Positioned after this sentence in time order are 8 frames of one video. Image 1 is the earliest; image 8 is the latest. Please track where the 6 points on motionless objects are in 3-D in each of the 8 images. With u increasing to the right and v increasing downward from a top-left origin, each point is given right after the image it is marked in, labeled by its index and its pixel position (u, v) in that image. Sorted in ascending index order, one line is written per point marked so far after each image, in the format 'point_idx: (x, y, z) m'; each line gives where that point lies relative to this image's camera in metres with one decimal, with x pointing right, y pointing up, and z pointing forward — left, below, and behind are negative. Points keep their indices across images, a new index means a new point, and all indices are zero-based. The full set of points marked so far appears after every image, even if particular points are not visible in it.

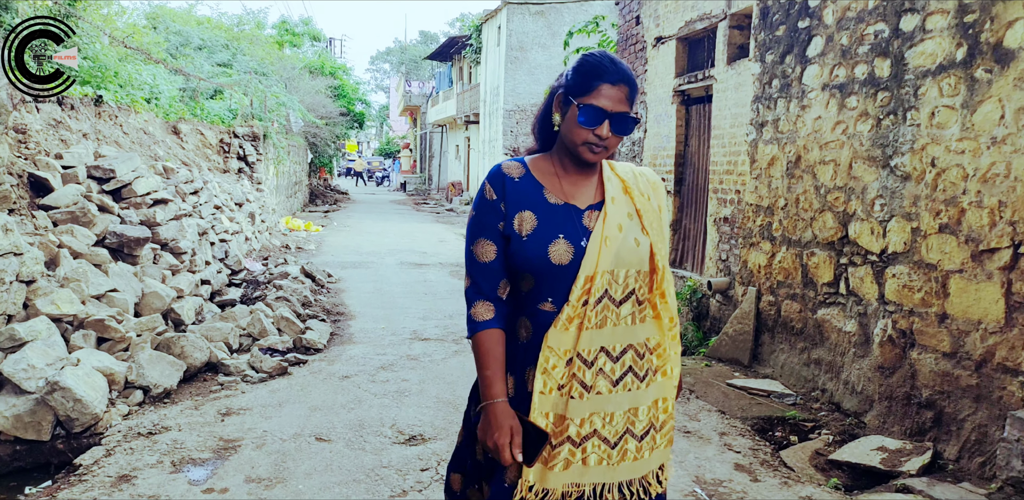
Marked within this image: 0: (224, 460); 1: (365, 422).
0: (-1.4, -1.0, +3.3) m
1: (-0.8, -0.9, +3.9) m
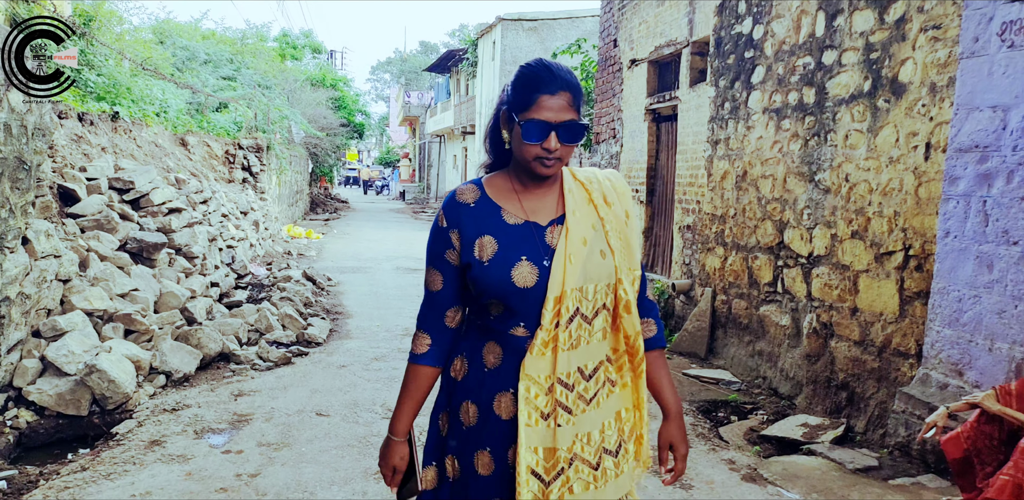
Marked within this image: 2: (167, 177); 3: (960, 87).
0: (-1.5, -1.0, +3.9) m
1: (-1.0, -1.0, +4.5) m
2: (-4.3, +0.9, +8.8) m
3: (+2.2, +0.8, +3.4) m
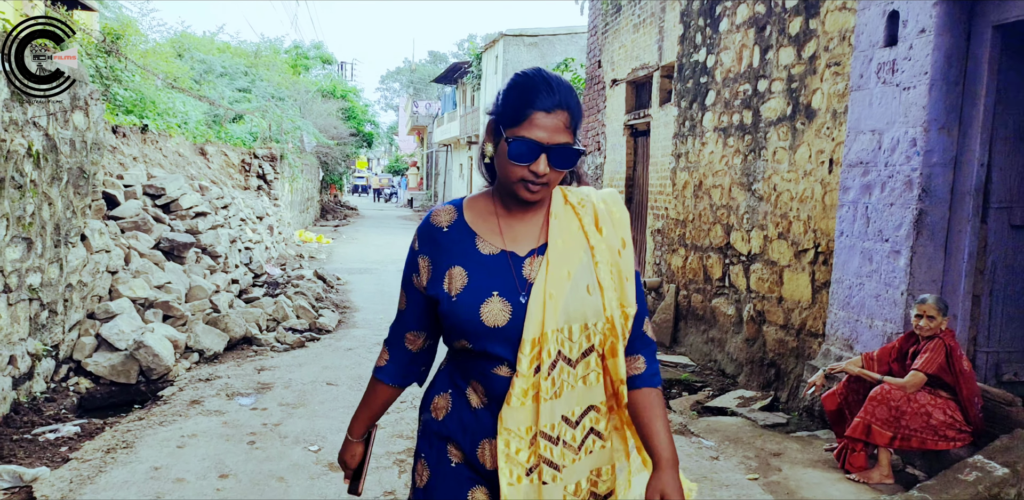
0: (-1.7, -1.0, +4.7) m
1: (-1.1, -0.9, +5.3) m
2: (-4.4, +0.9, +9.6) m
3: (+2.0, +0.8, +4.2) m
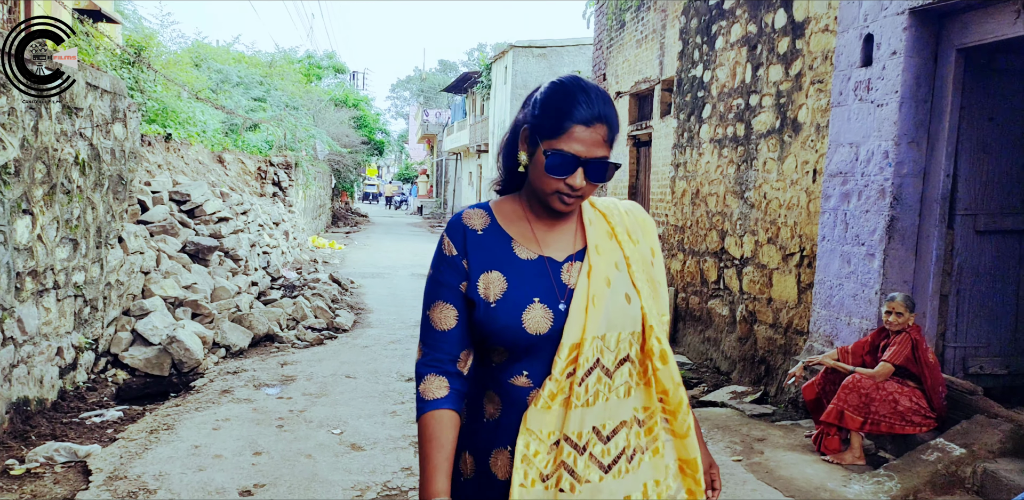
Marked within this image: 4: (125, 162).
0: (-1.6, -1.0, +5.1) m
1: (-1.1, -1.0, +5.6) m
2: (-4.2, +0.8, +10.0) m
3: (+2.1, +0.8, +4.5) m
4: (-3.2, +0.7, +5.8) m
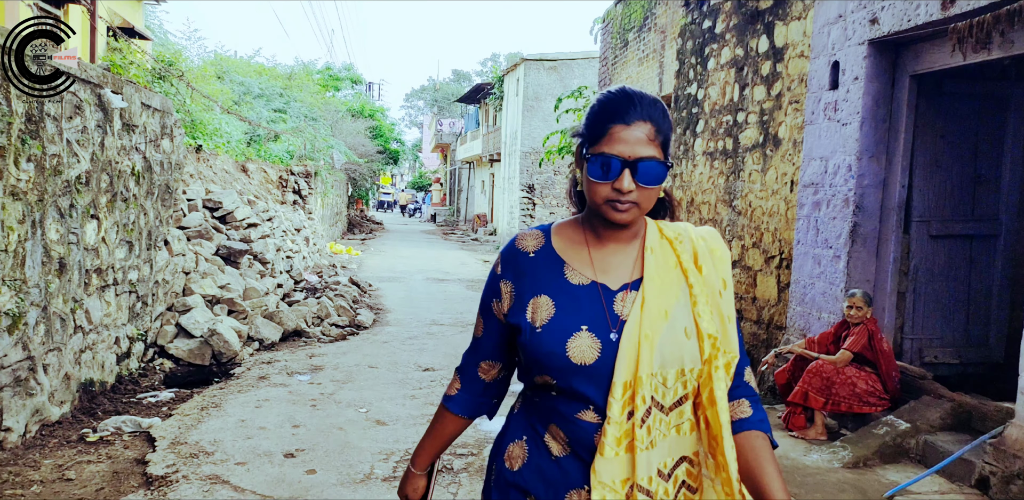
0: (-1.6, -1.0, +5.7) m
1: (-1.0, -1.0, +6.2) m
2: (-4.1, +0.8, +10.7) m
3: (+2.1, +0.8, +5.0) m
4: (-3.1, +0.7, +6.4) m
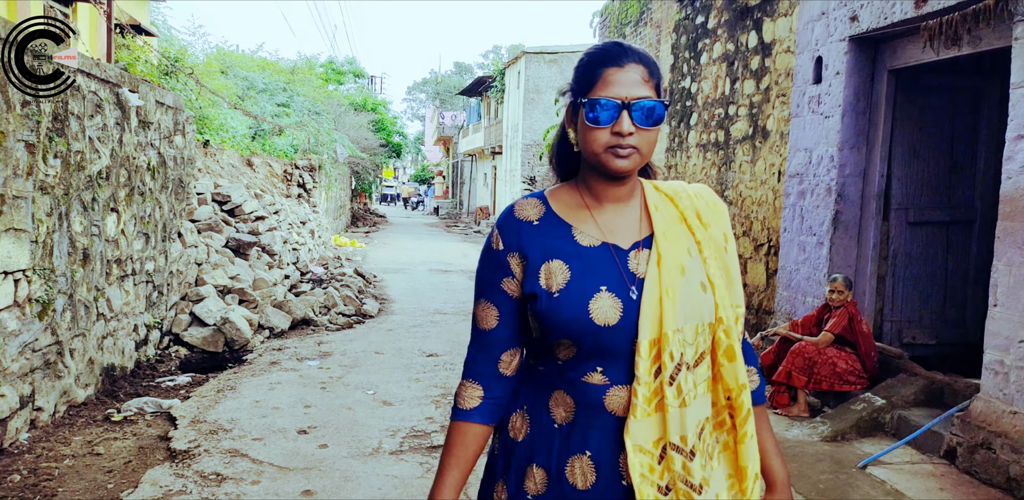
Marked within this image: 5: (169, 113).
0: (-1.6, -0.9, +5.9) m
1: (-1.0, -0.9, +6.4) m
2: (-4.1, +0.9, +10.9) m
3: (+2.1, +0.9, +5.3) m
4: (-3.1, +0.8, +6.6) m
5: (-3.0, +1.2, +6.1) m
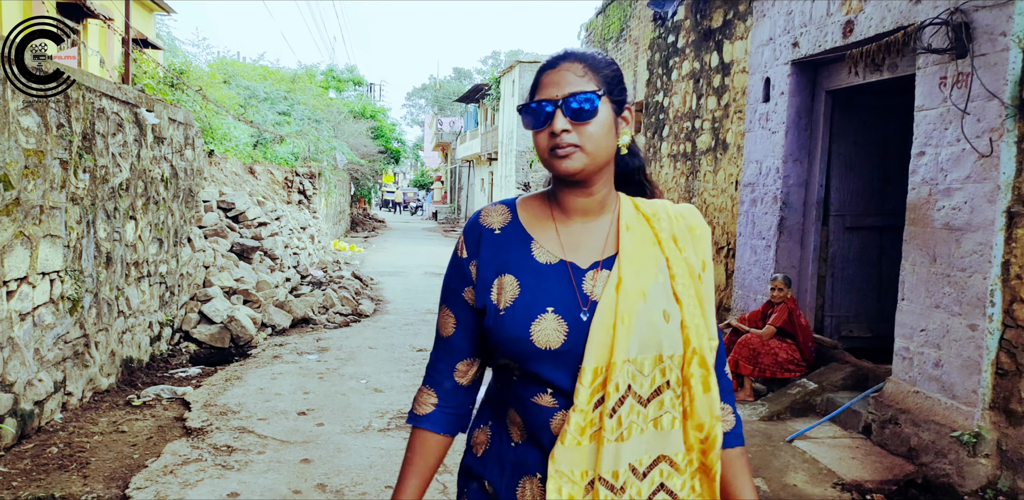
0: (-1.7, -0.9, +6.5) m
1: (-1.2, -0.9, +7.0) m
2: (-4.2, +0.8, +11.5) m
3: (+1.9, +0.8, +5.8) m
4: (-3.3, +0.7, +7.2) m
5: (-3.2, +1.2, +6.7) m
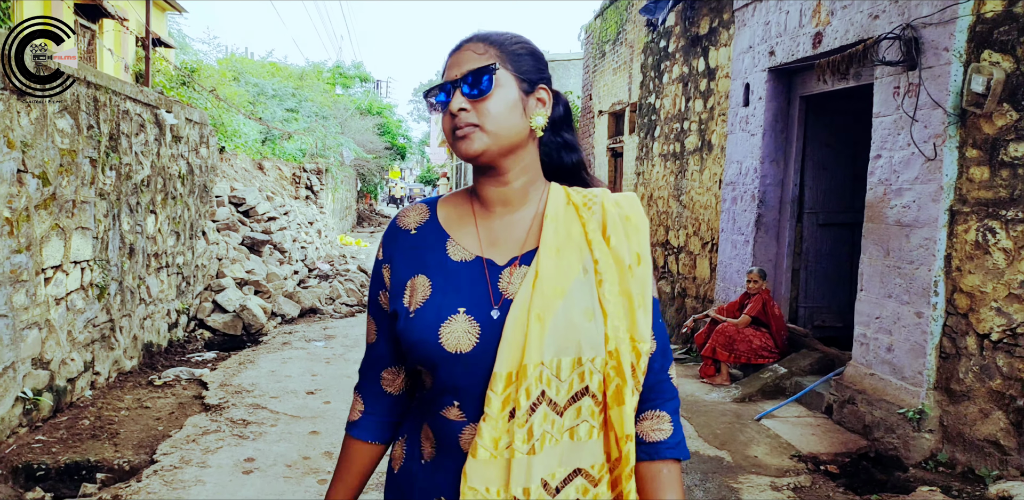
0: (-1.8, -0.9, +6.9) m
1: (-1.2, -0.9, +7.4) m
2: (-4.2, +0.9, +11.9) m
3: (+1.9, +0.9, +6.2) m
4: (-3.3, +0.8, +7.6) m
5: (-3.2, +1.2, +7.1) m
